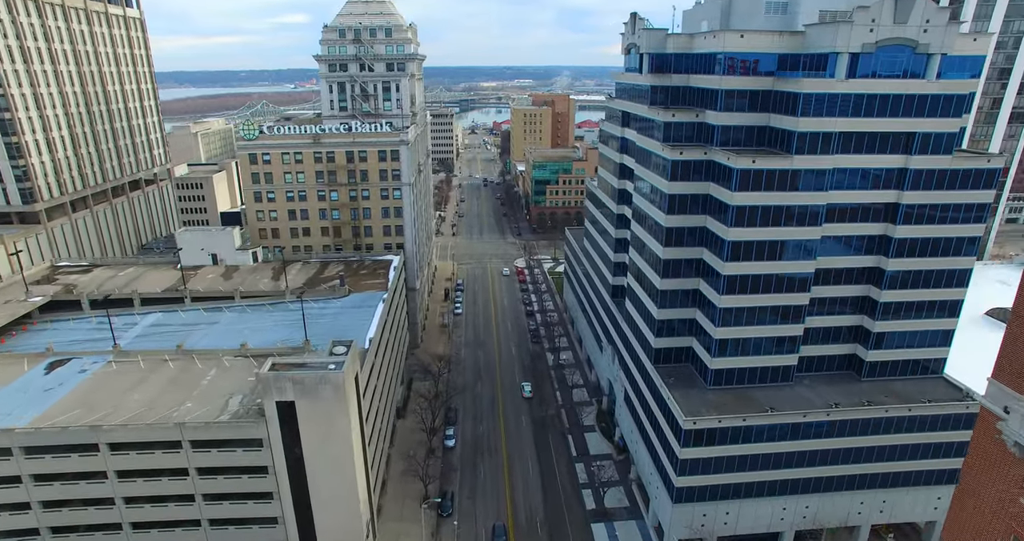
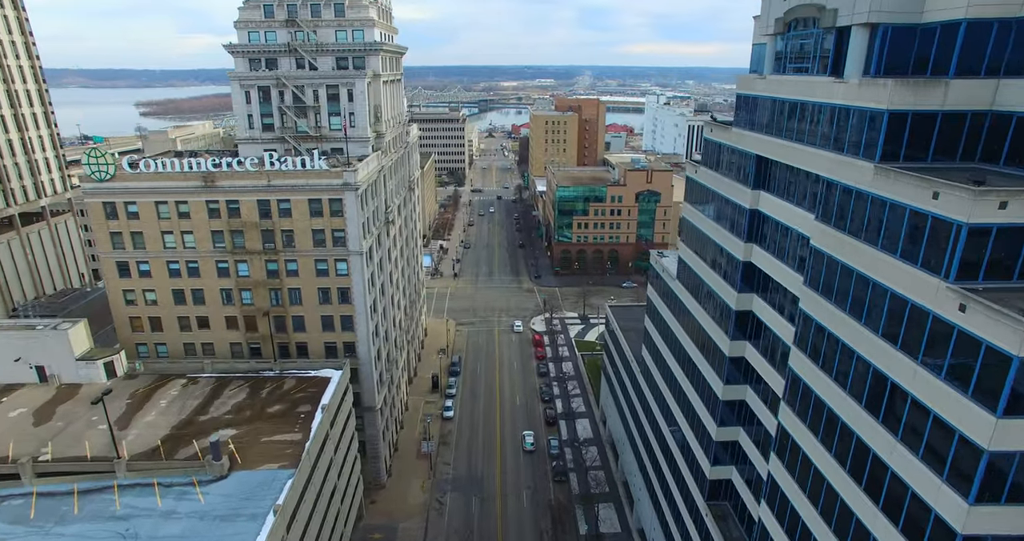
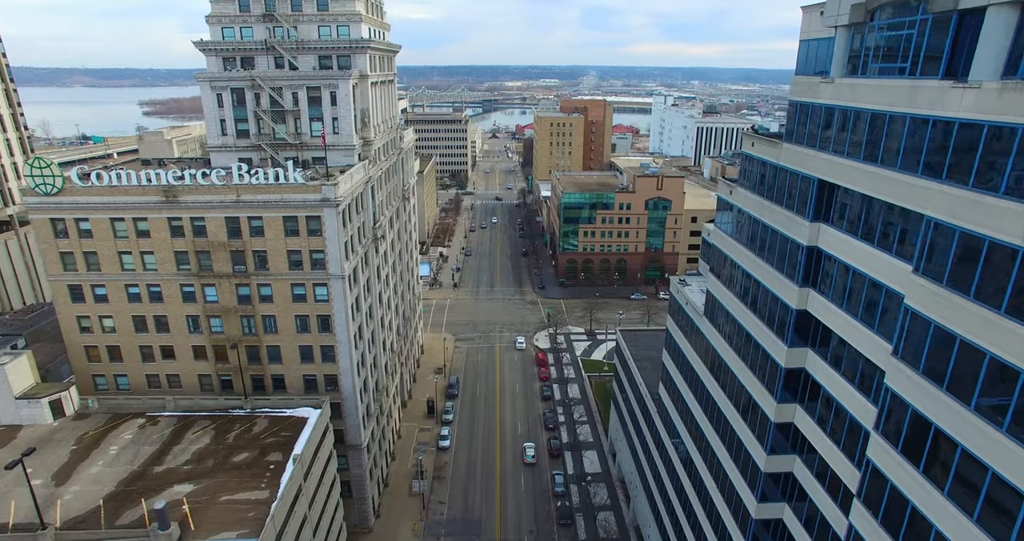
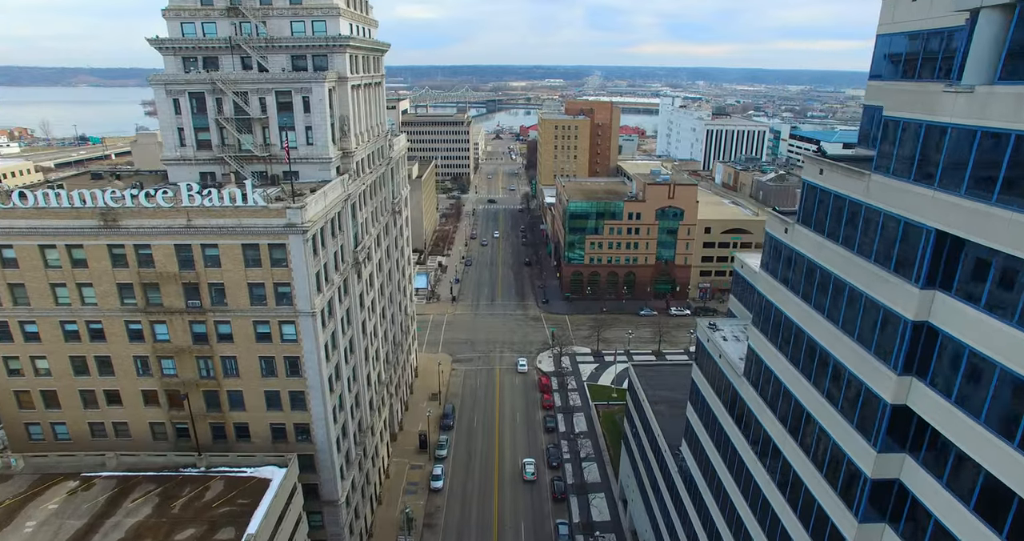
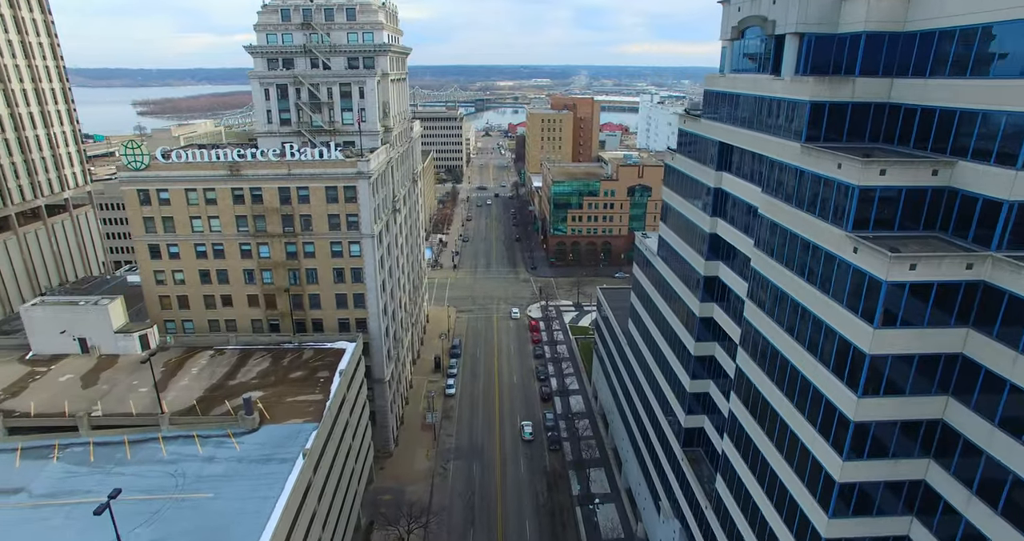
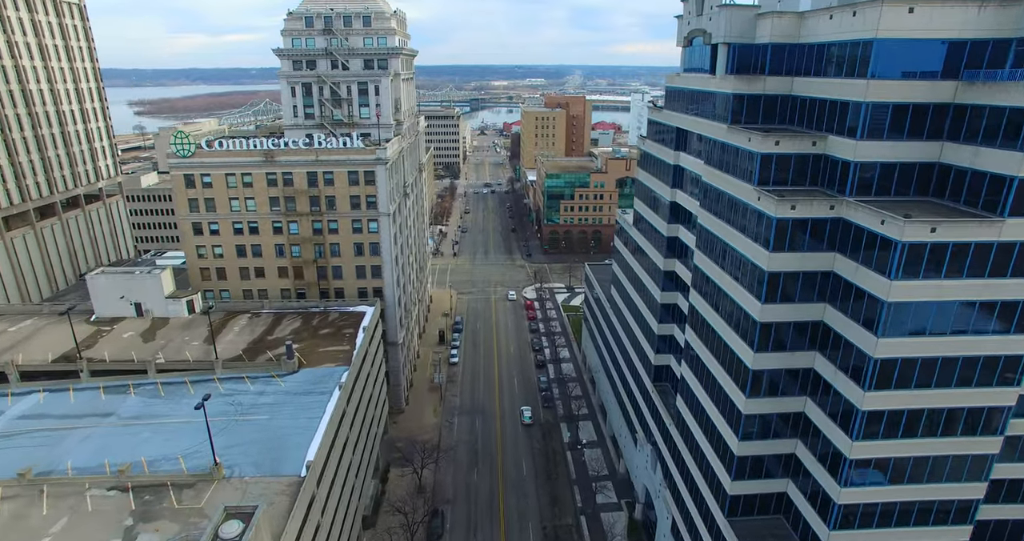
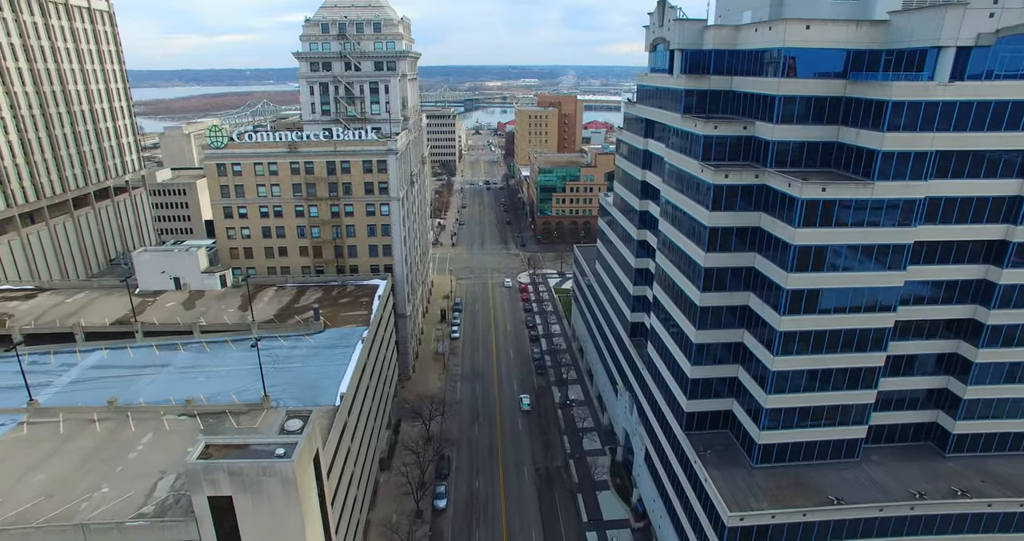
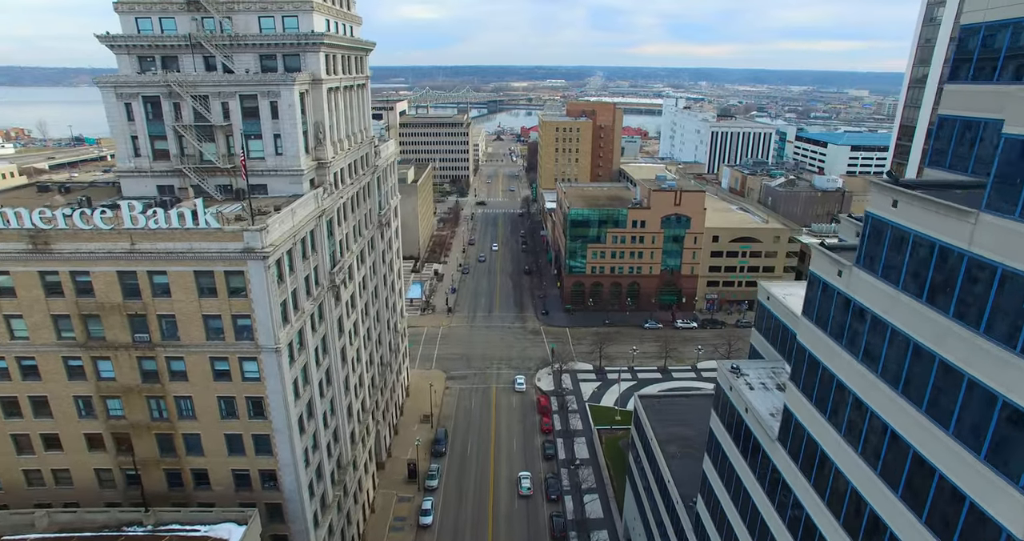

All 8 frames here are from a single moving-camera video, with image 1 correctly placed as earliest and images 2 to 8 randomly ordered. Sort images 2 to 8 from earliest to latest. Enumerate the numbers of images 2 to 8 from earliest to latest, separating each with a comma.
7, 6, 5, 2, 3, 4, 8
